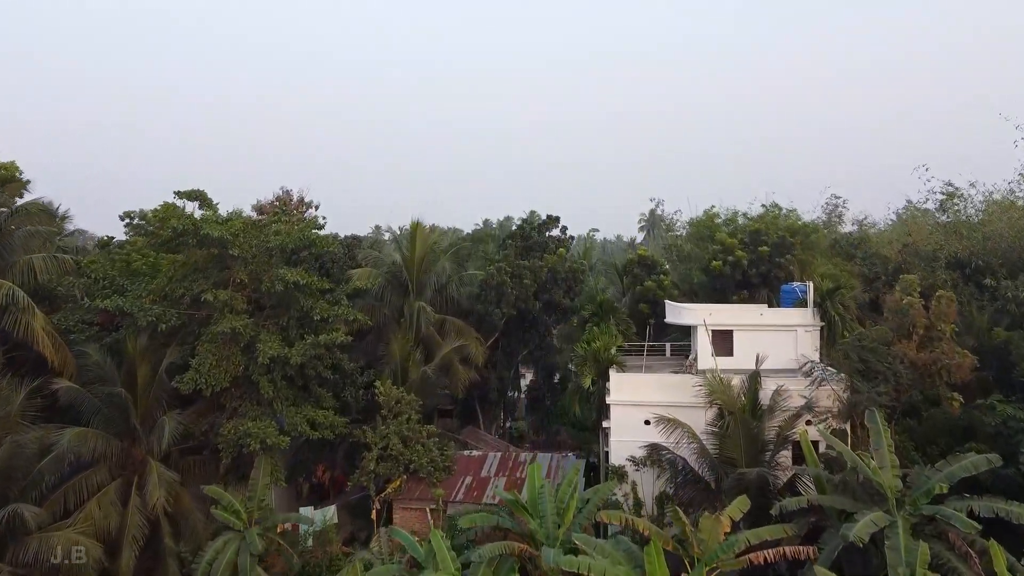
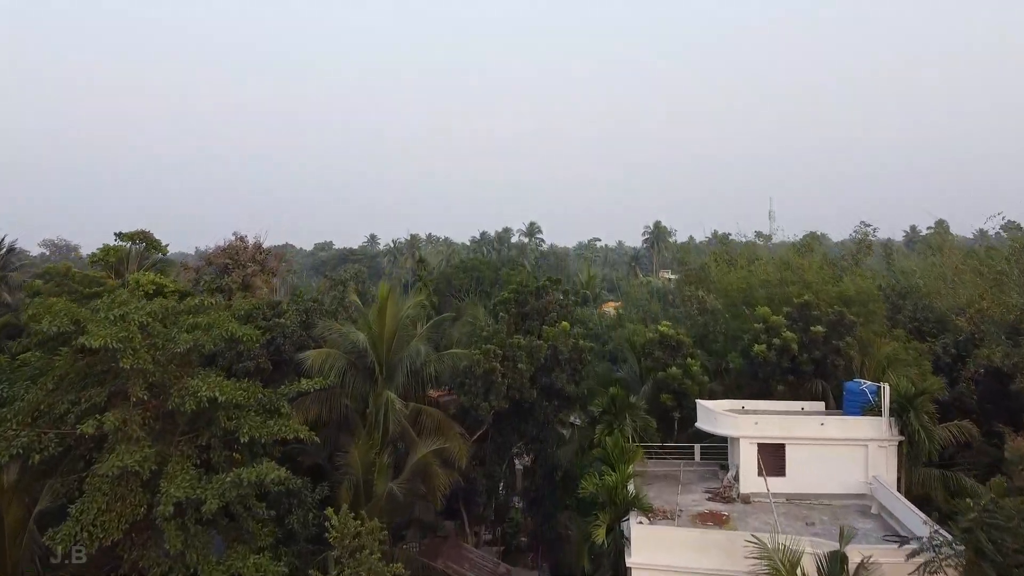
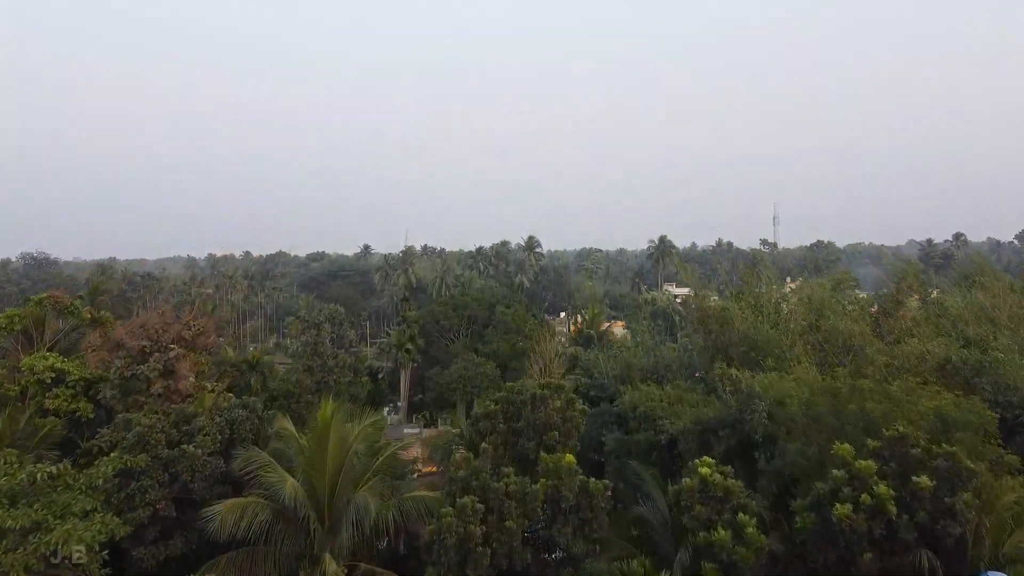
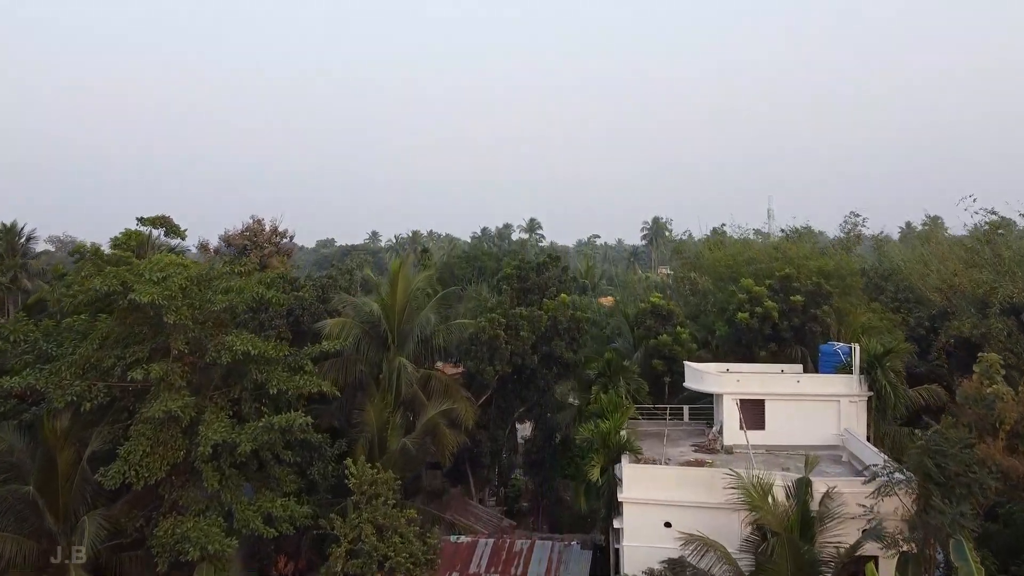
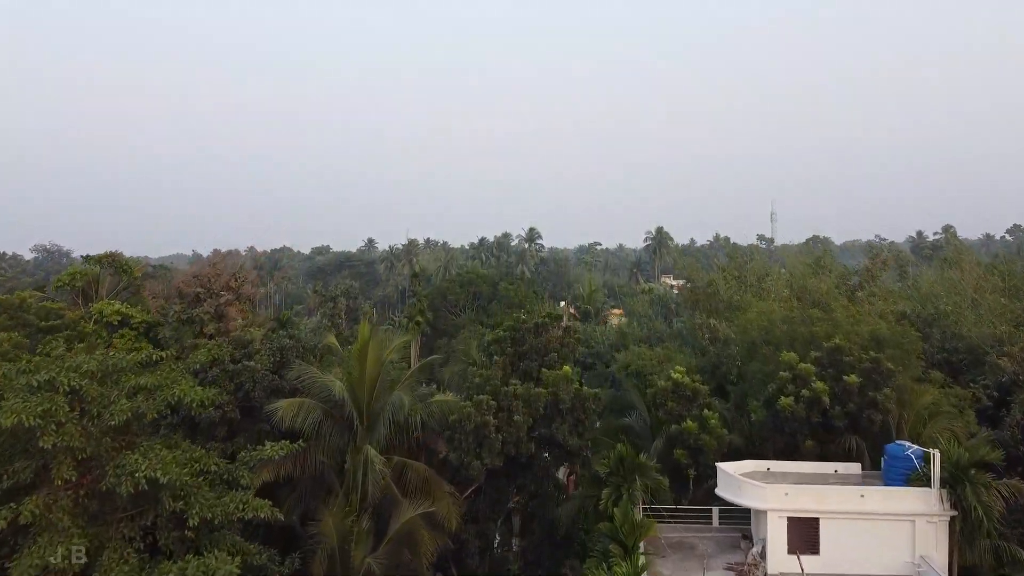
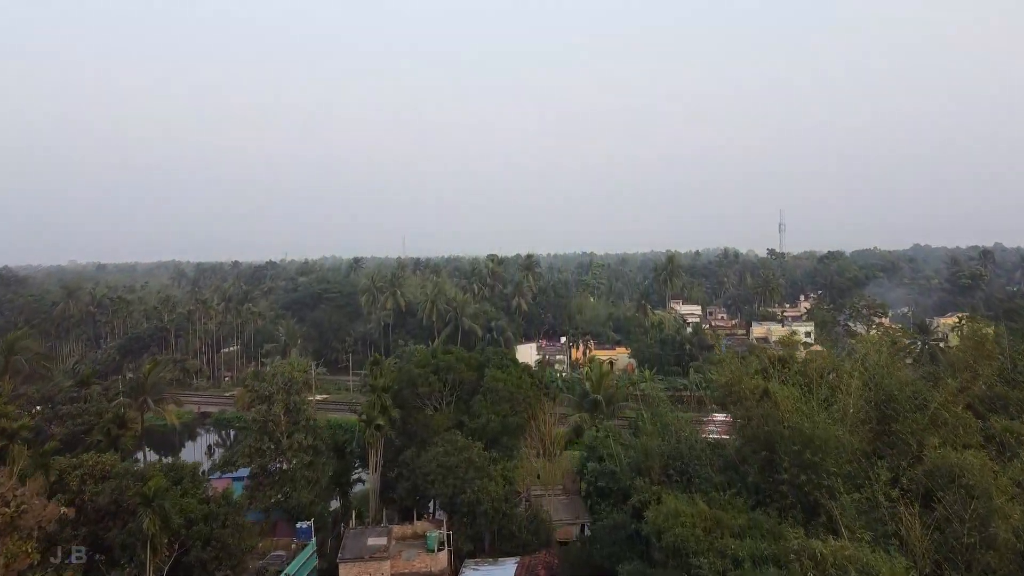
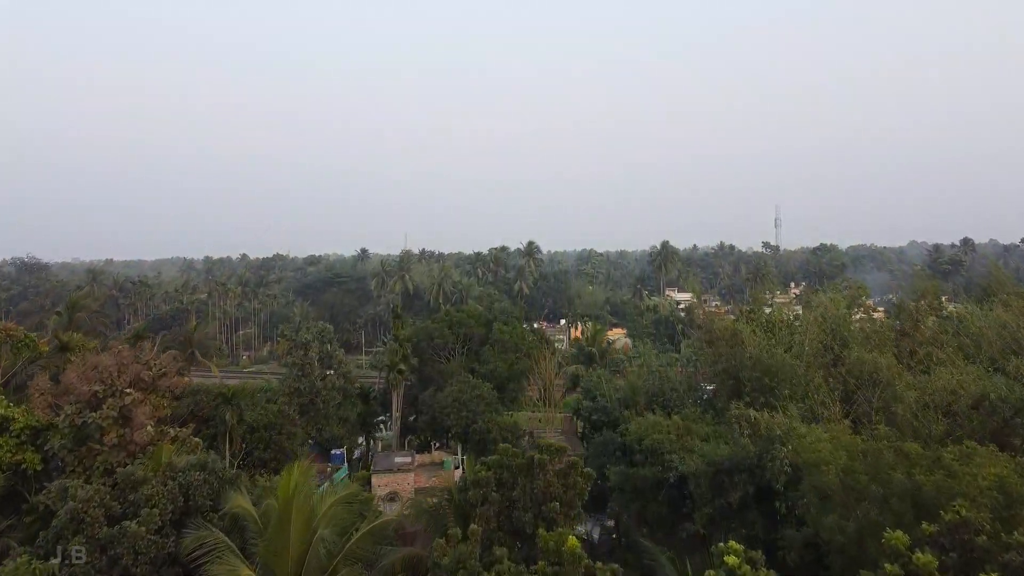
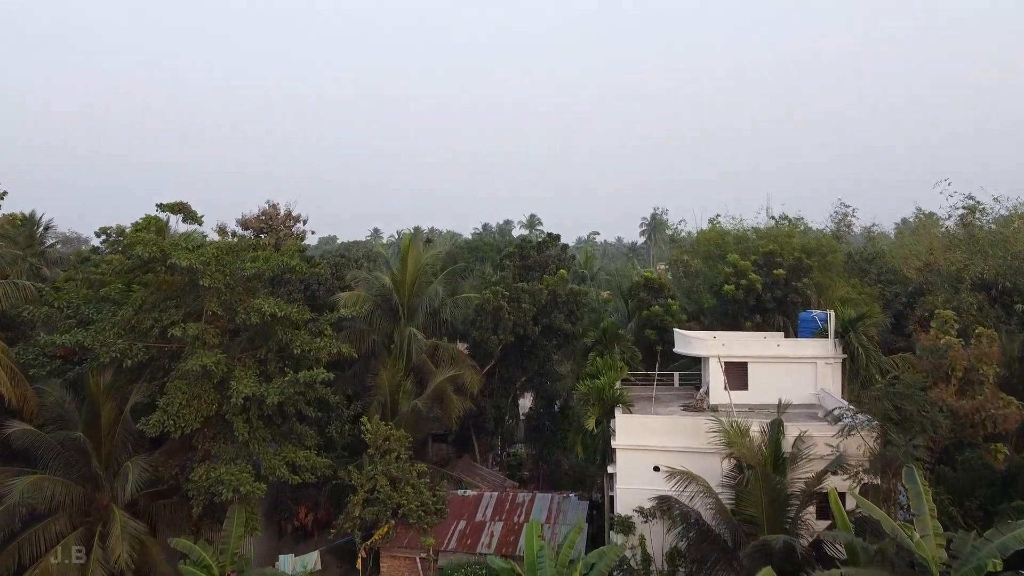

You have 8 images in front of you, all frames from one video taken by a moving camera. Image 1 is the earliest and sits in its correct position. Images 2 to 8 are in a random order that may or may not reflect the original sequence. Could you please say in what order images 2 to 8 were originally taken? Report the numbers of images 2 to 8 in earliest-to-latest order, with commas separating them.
8, 4, 2, 5, 3, 7, 6
